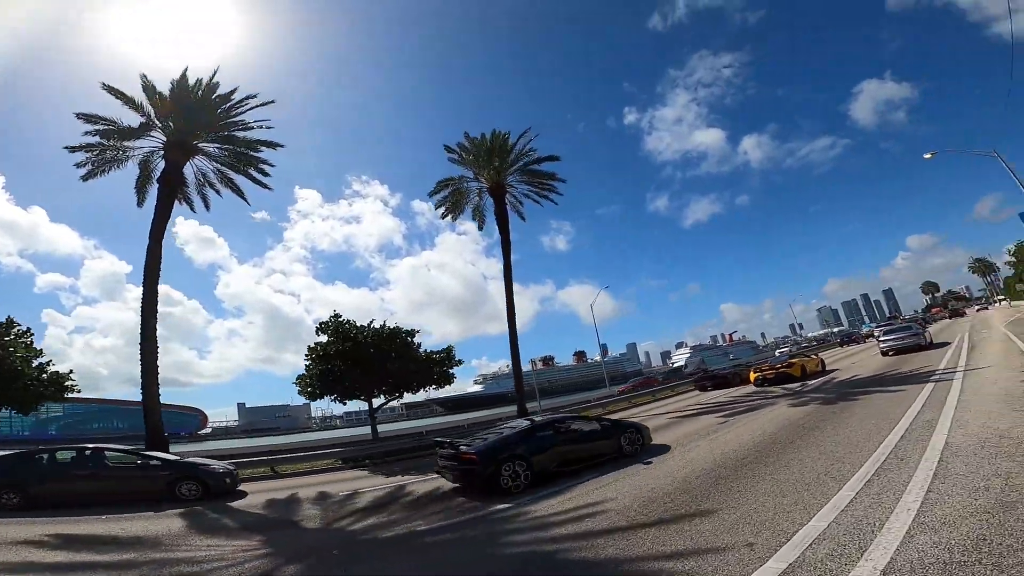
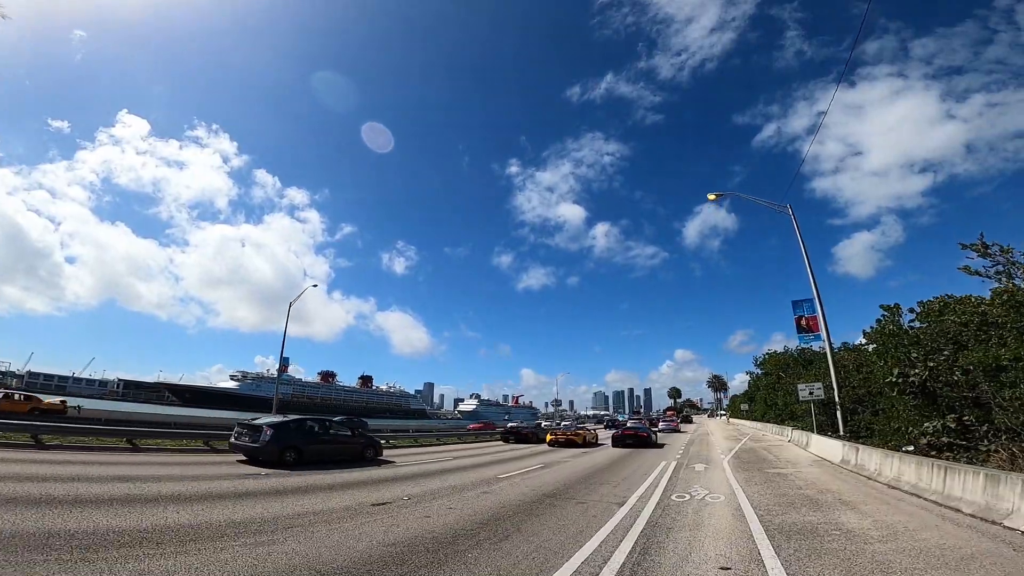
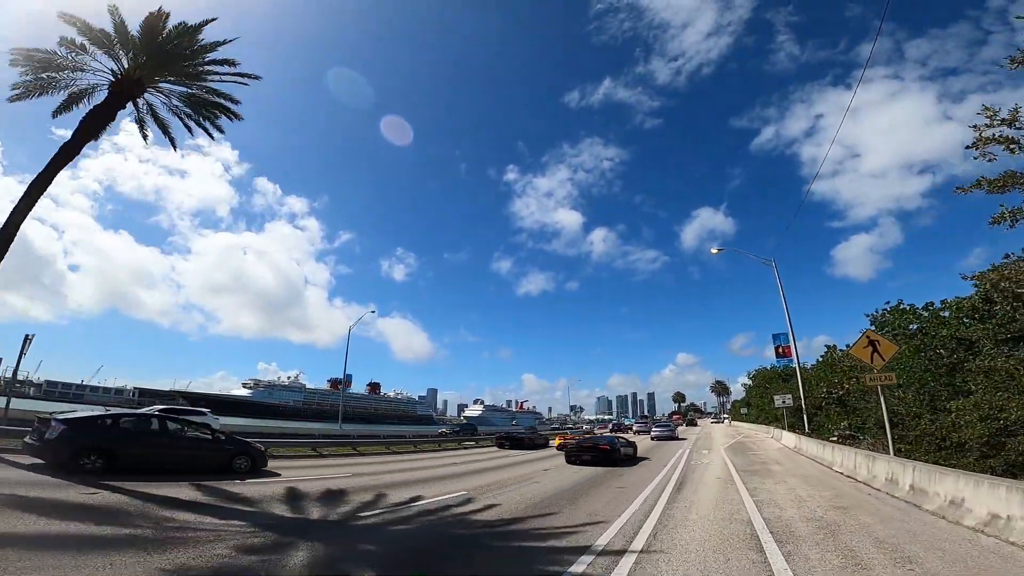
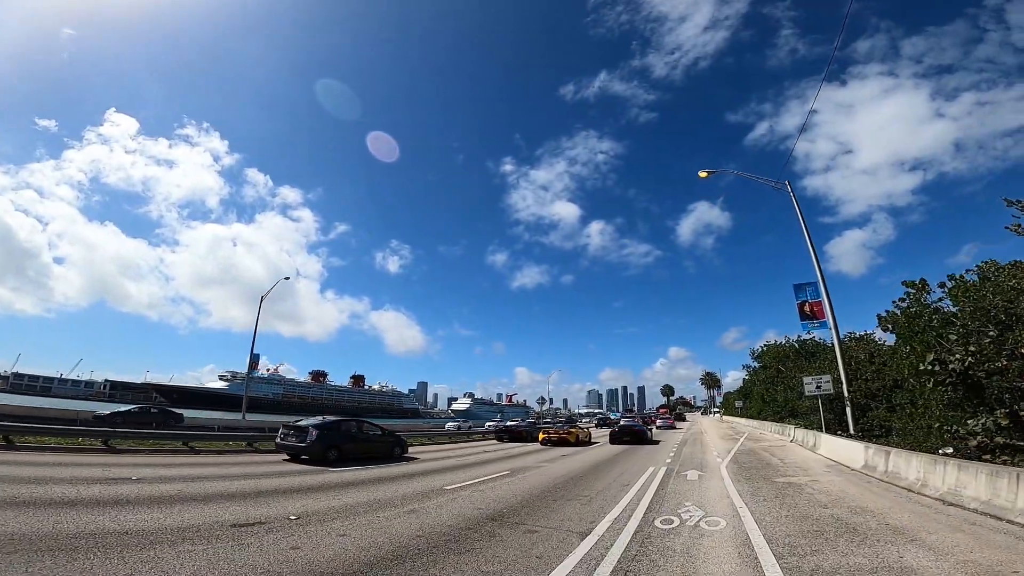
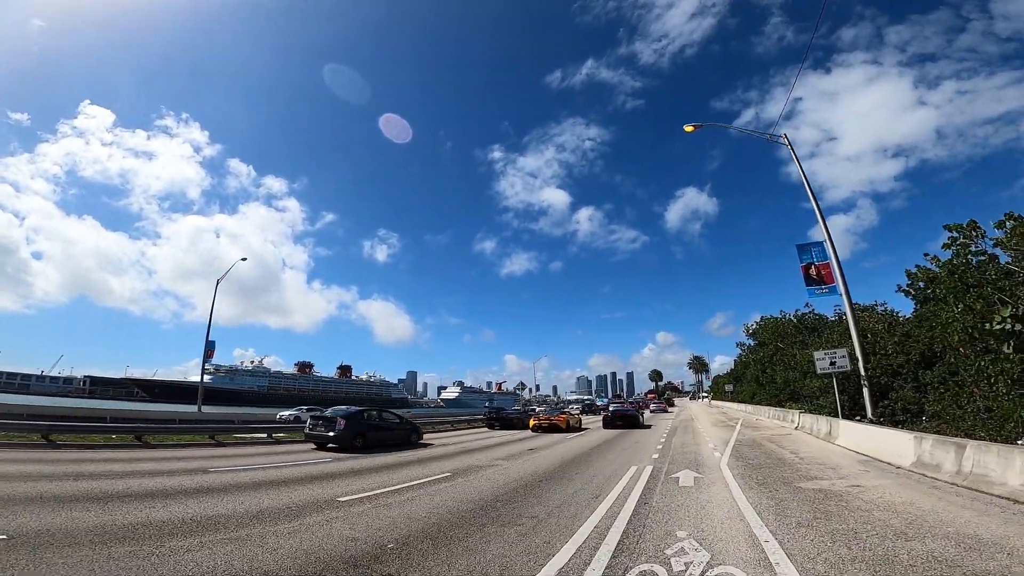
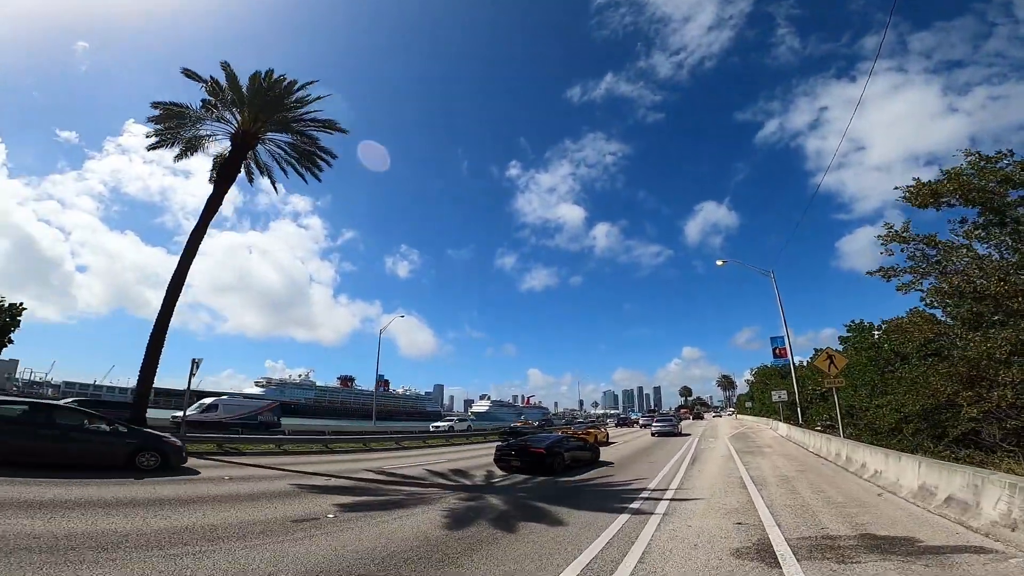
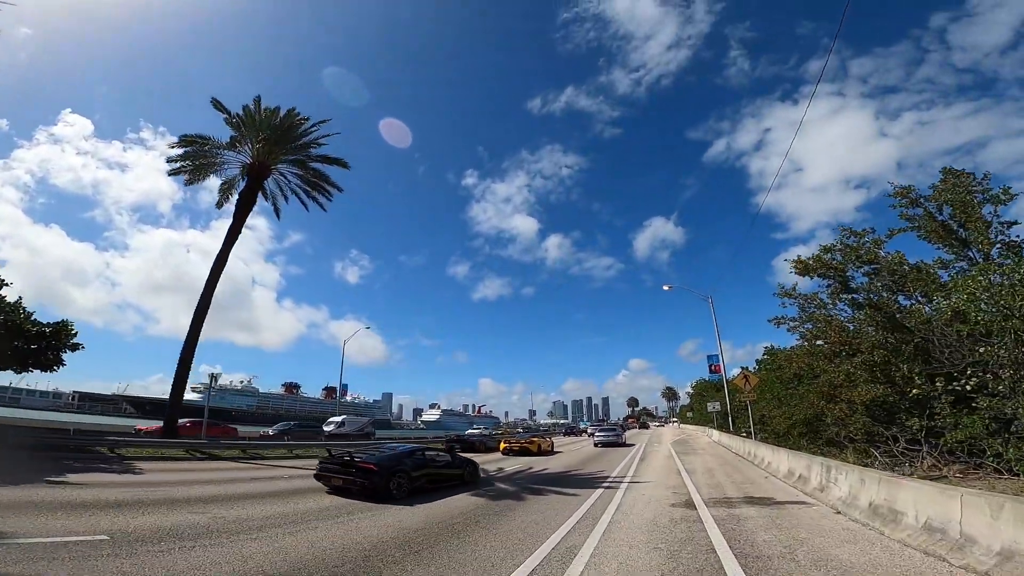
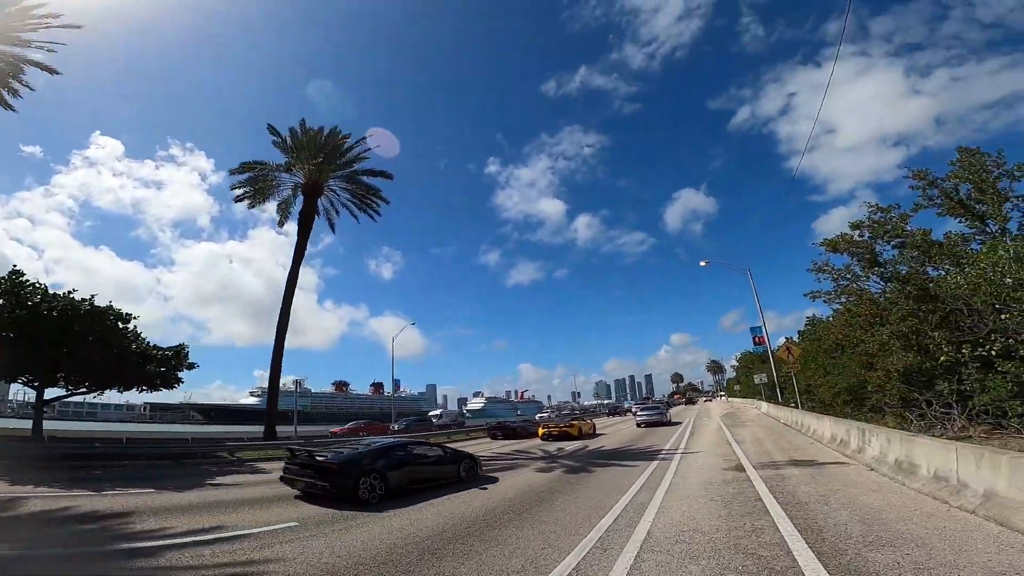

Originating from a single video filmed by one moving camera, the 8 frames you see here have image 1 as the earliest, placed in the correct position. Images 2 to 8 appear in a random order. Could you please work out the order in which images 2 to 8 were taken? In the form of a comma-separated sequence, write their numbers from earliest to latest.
8, 7, 6, 3, 2, 4, 5
